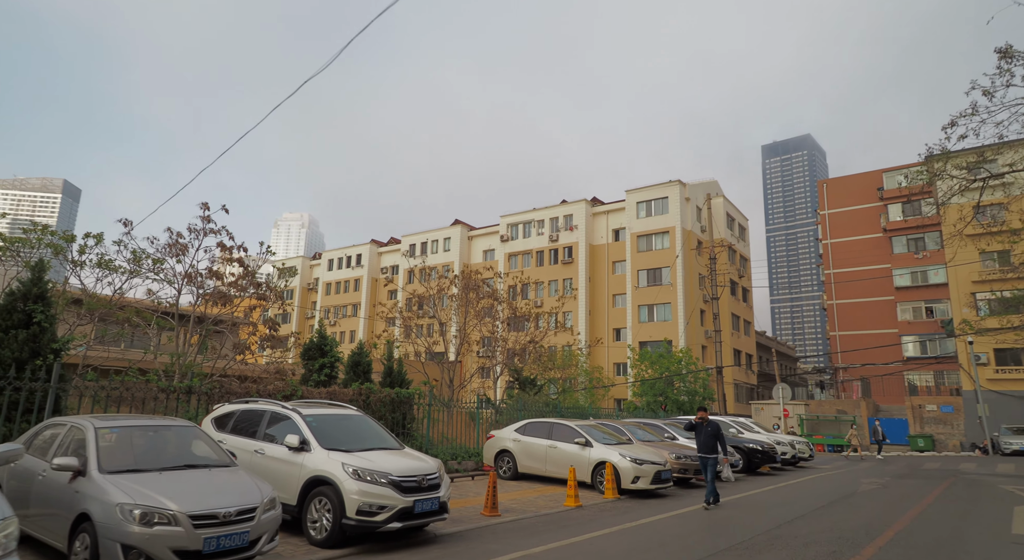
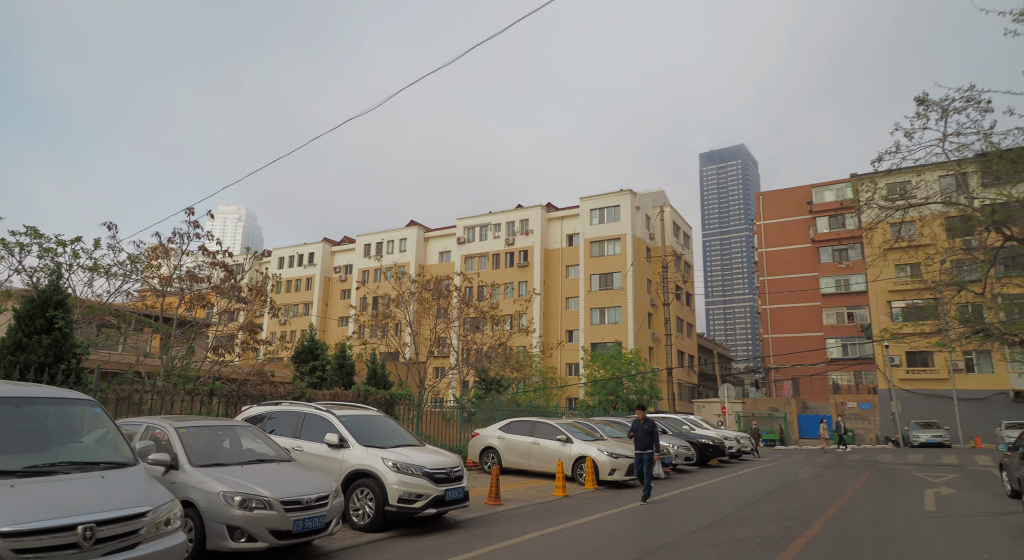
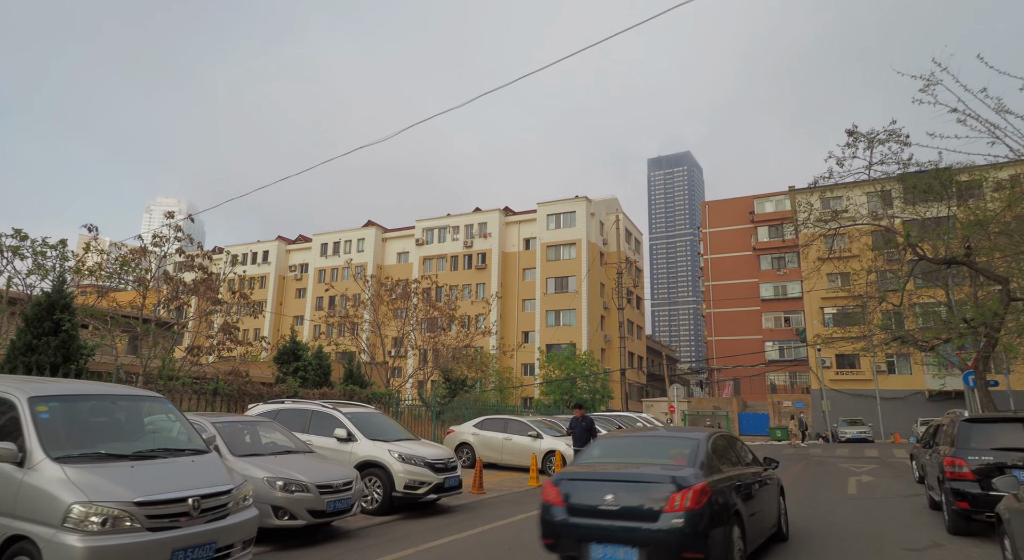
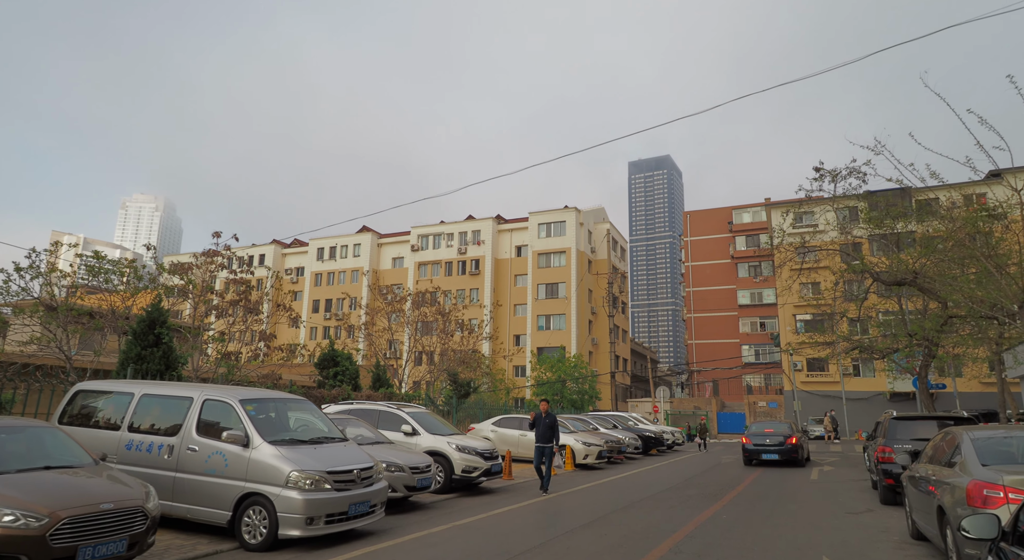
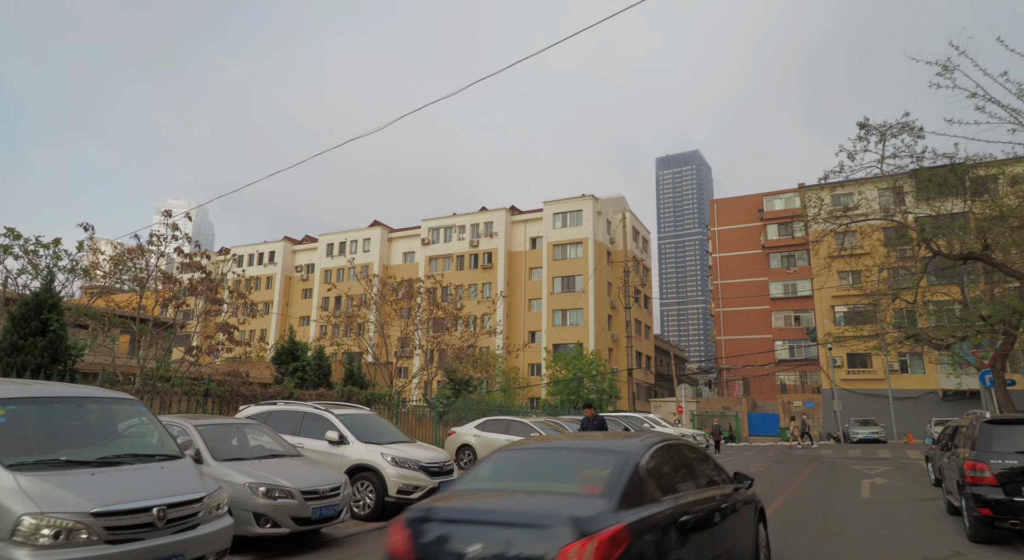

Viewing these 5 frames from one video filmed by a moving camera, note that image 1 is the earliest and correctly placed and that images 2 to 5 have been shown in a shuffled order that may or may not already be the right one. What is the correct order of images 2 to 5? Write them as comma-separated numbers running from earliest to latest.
2, 5, 3, 4
